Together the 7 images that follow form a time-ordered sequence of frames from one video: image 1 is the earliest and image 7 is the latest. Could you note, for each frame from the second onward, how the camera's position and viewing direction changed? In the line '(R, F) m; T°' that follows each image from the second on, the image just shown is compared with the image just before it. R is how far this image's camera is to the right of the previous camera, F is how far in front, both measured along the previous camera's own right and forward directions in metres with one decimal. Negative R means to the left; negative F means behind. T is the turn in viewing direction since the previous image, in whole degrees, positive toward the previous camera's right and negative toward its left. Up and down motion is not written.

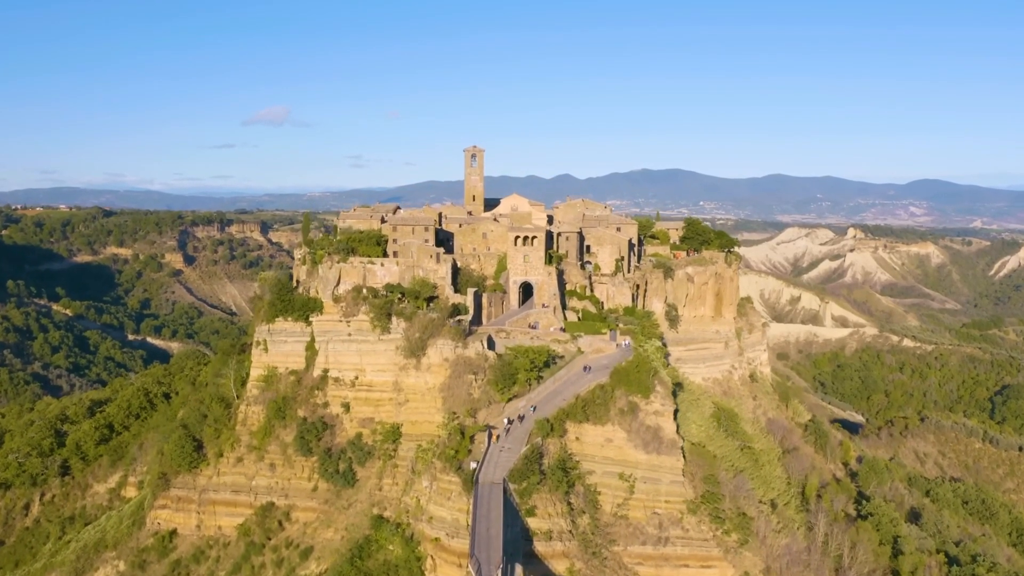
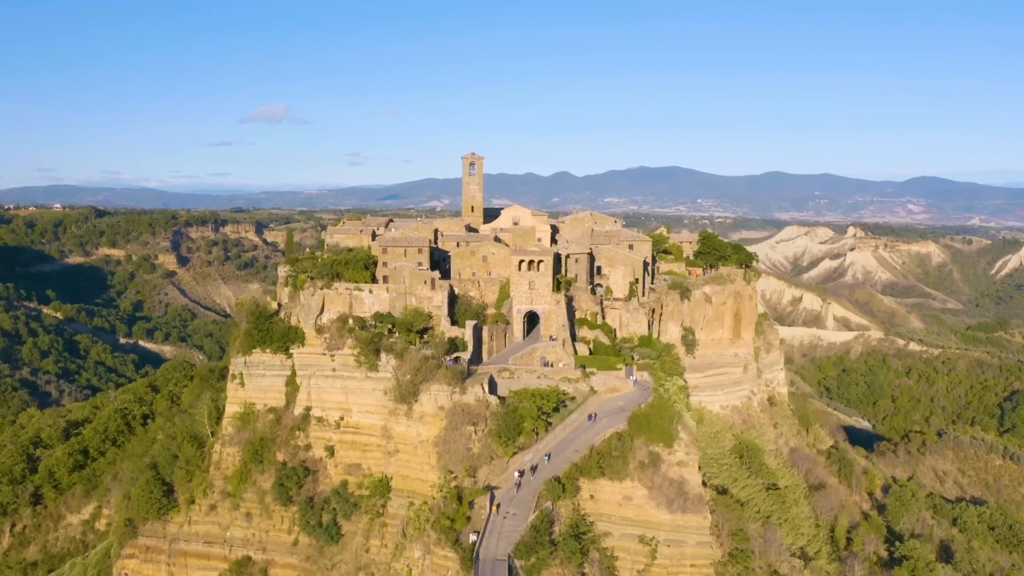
(-0.2, +3.0) m; 0°
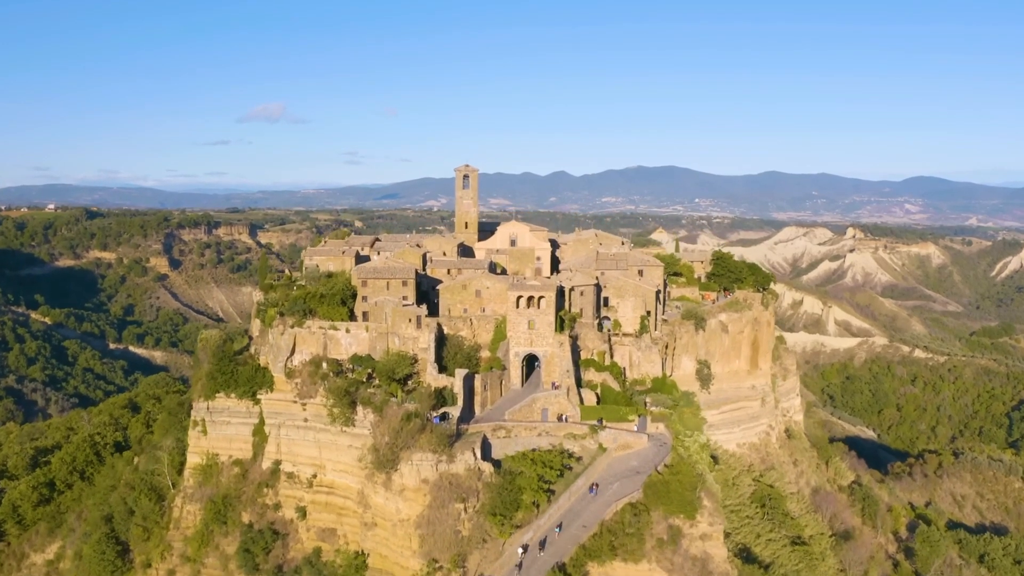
(0.0, +3.1) m; 0°
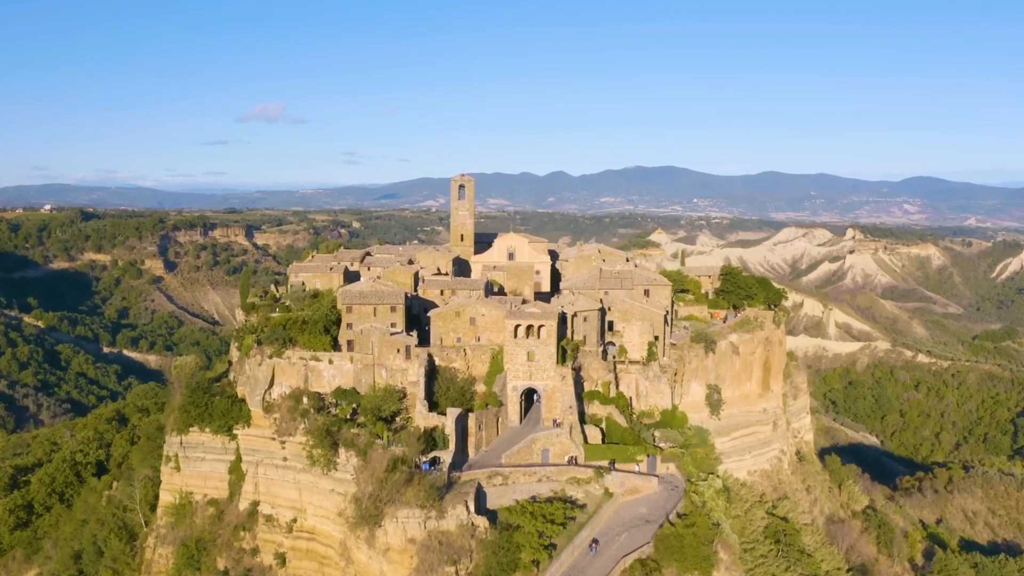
(0.0, +1.8) m; 0°
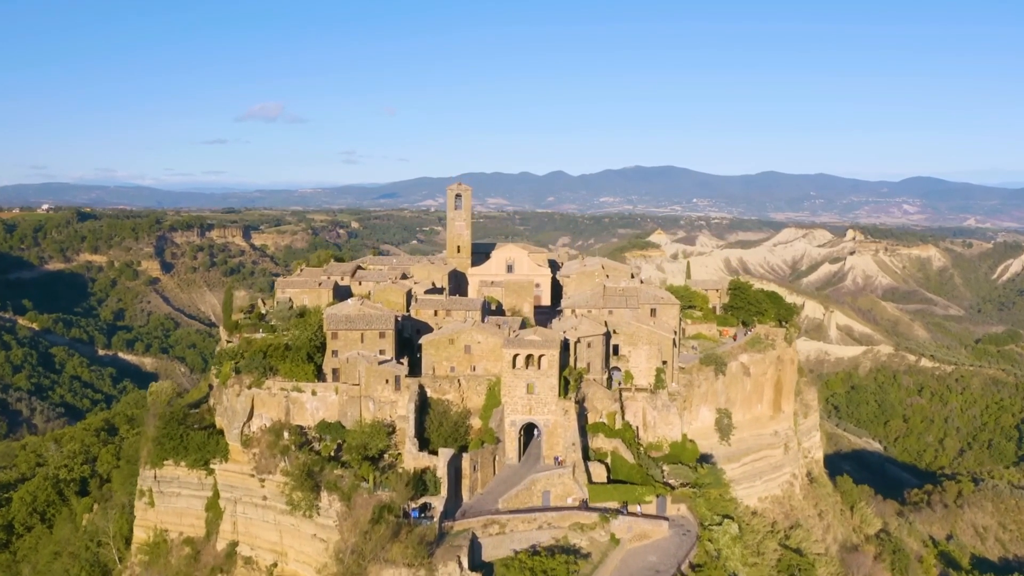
(0.0, +1.5) m; 0°
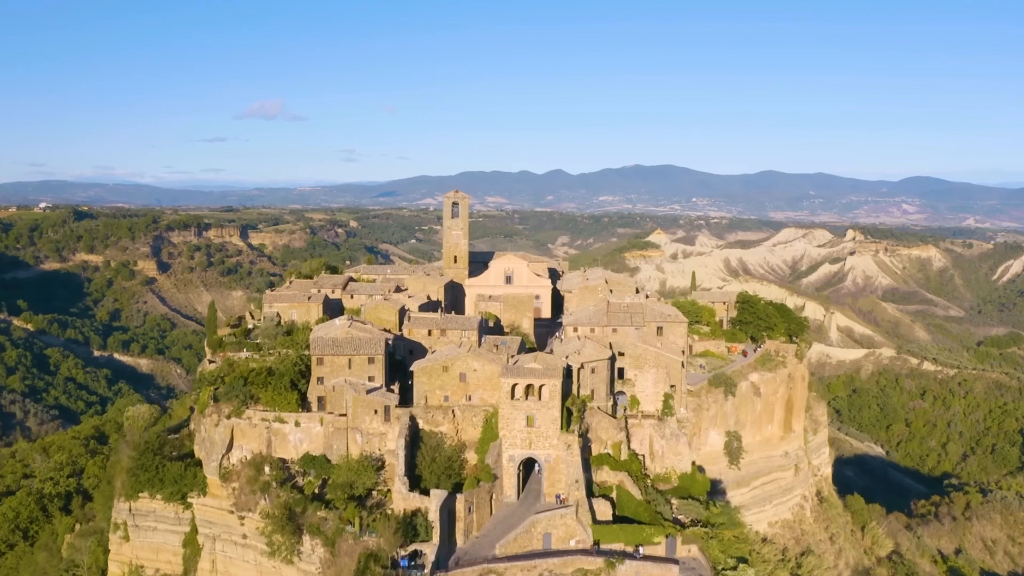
(0.0, +1.3) m; 0°
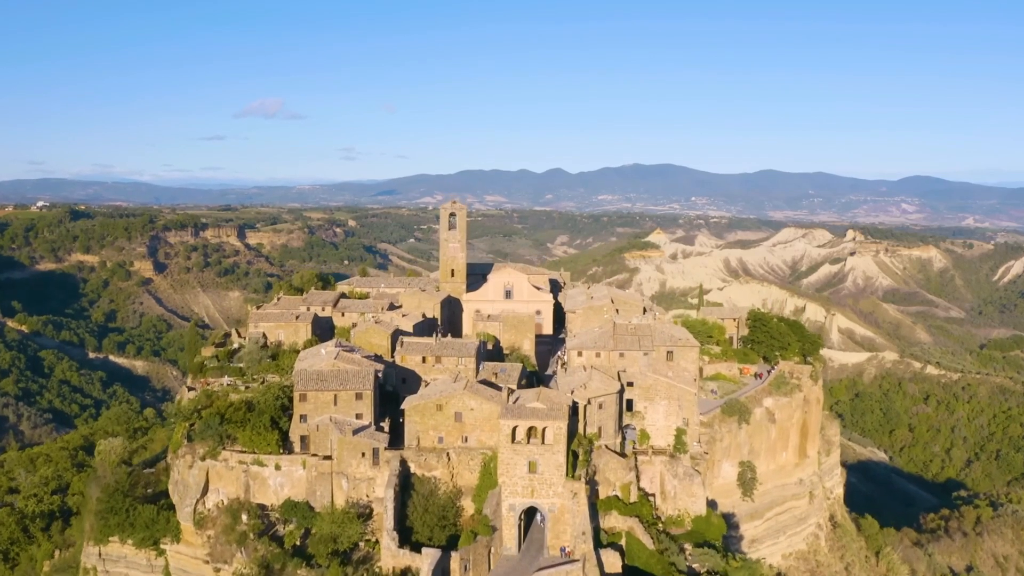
(0.0, +1.5) m; 0°
